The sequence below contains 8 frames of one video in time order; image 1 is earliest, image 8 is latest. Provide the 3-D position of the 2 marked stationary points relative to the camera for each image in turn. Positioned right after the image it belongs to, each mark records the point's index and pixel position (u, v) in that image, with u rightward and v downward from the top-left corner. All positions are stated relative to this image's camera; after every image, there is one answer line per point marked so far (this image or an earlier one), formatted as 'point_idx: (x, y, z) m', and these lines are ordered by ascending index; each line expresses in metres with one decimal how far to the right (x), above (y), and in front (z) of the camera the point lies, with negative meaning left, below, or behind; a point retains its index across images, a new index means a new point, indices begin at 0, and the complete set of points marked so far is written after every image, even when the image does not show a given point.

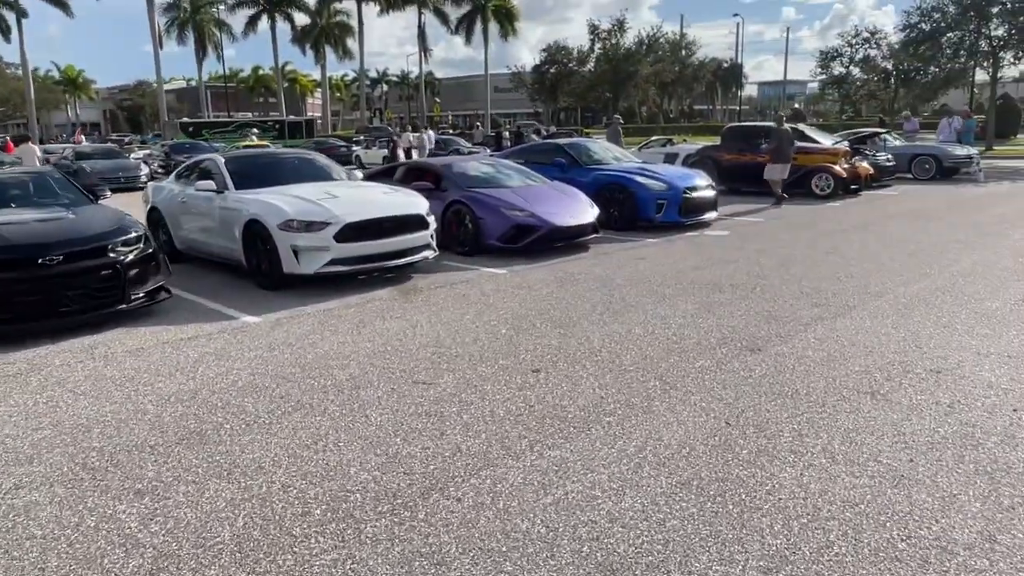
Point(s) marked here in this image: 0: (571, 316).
0: (+0.5, -0.2, +6.4) m
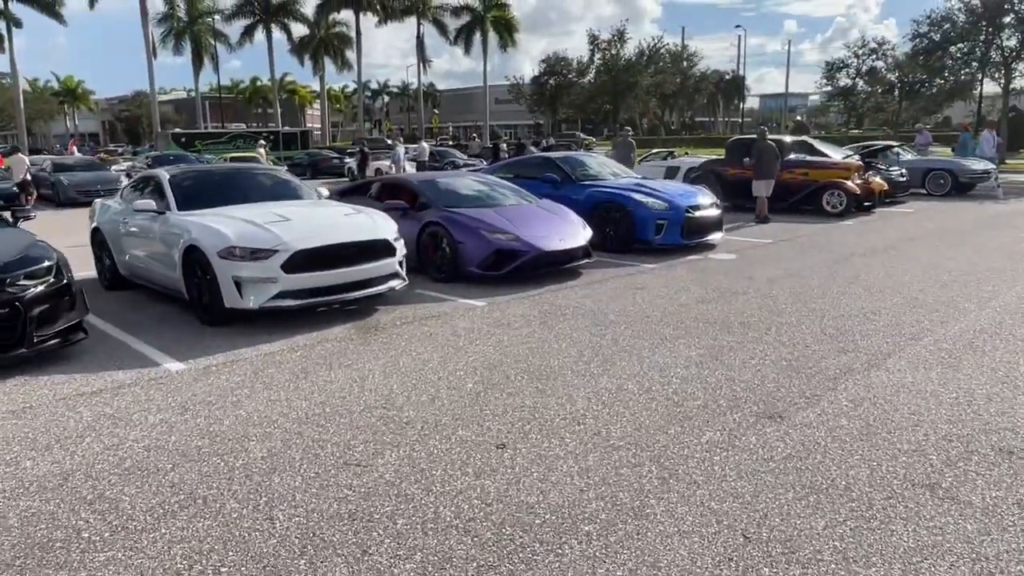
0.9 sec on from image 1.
0: (+0.3, -0.6, +5.4) m
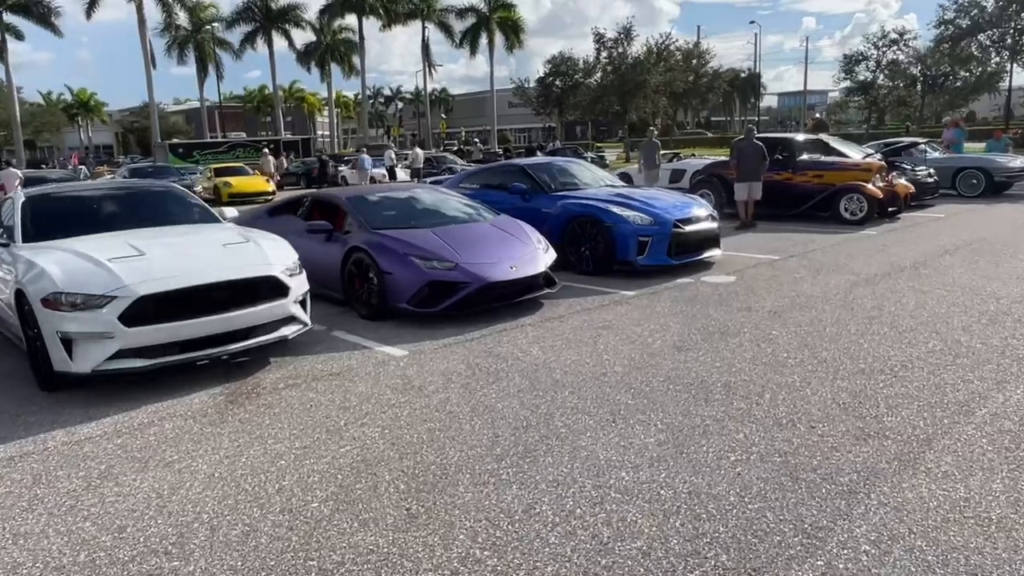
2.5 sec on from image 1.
0: (-0.3, -0.9, +3.8) m
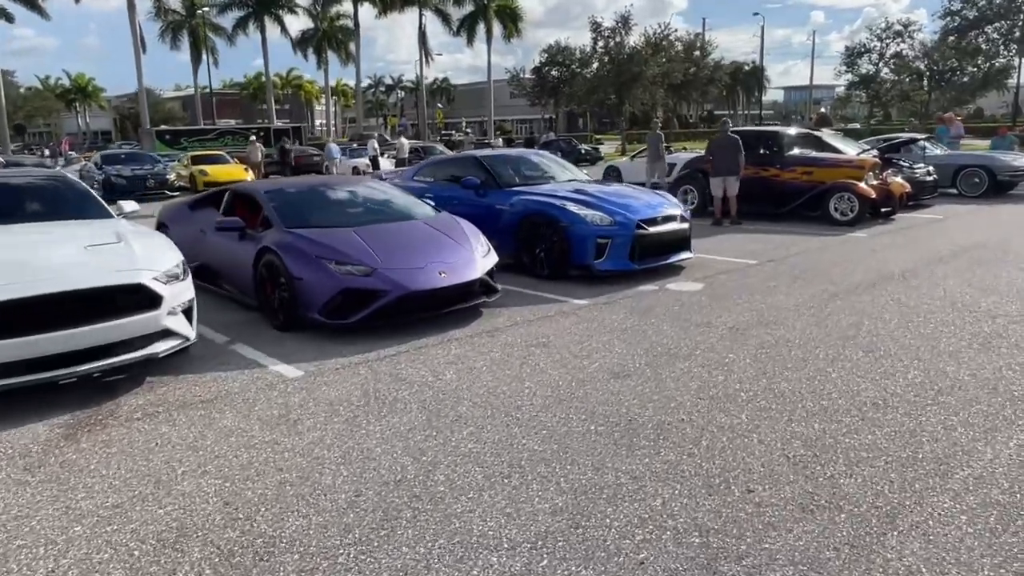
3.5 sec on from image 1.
0: (-0.9, -1.0, +3.0) m
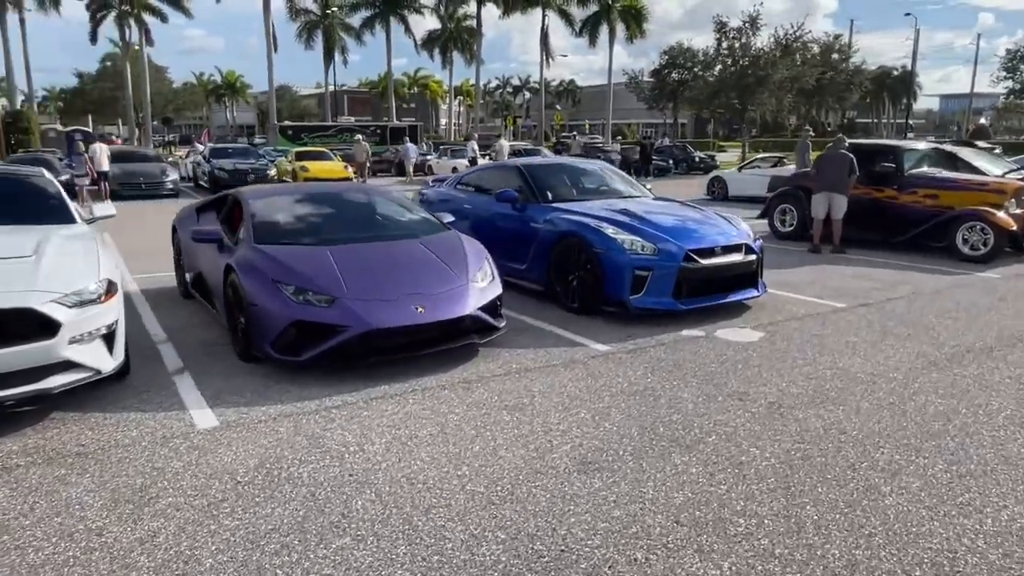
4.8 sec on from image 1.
0: (-1.6, -1.2, +2.1) m
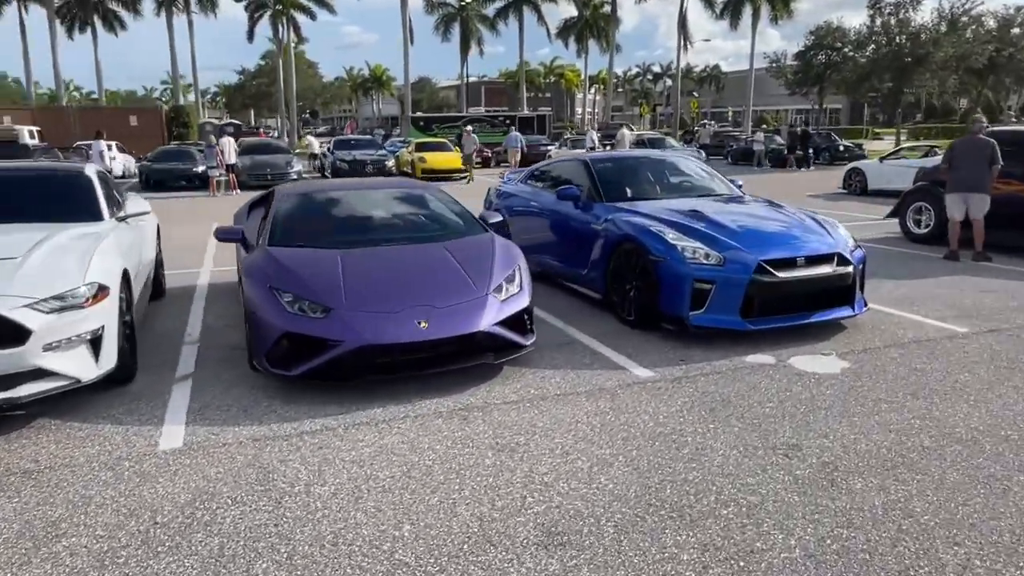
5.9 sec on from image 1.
0: (-2.1, -1.3, +1.8) m
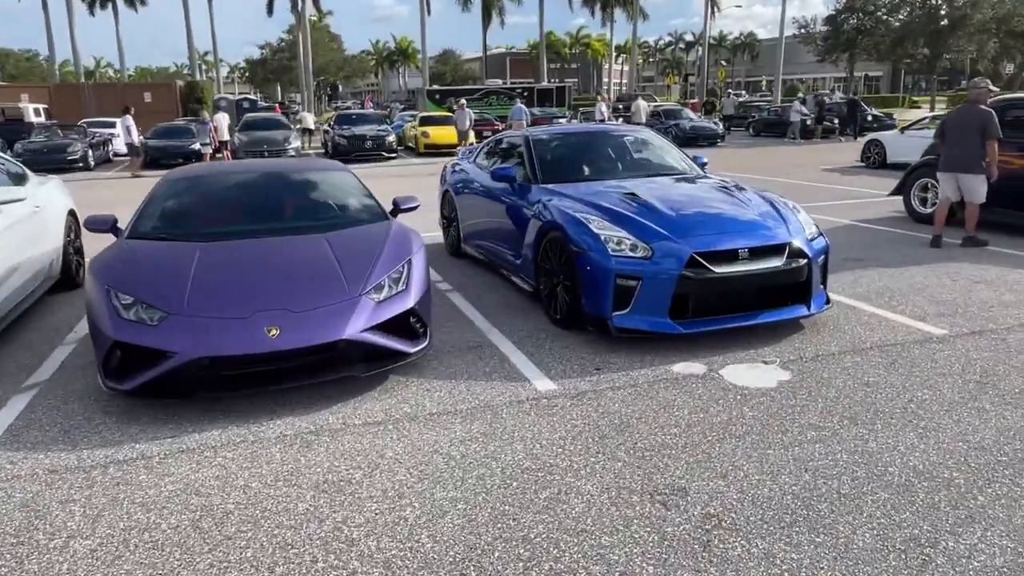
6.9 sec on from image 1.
0: (-2.9, -1.4, +1.3) m
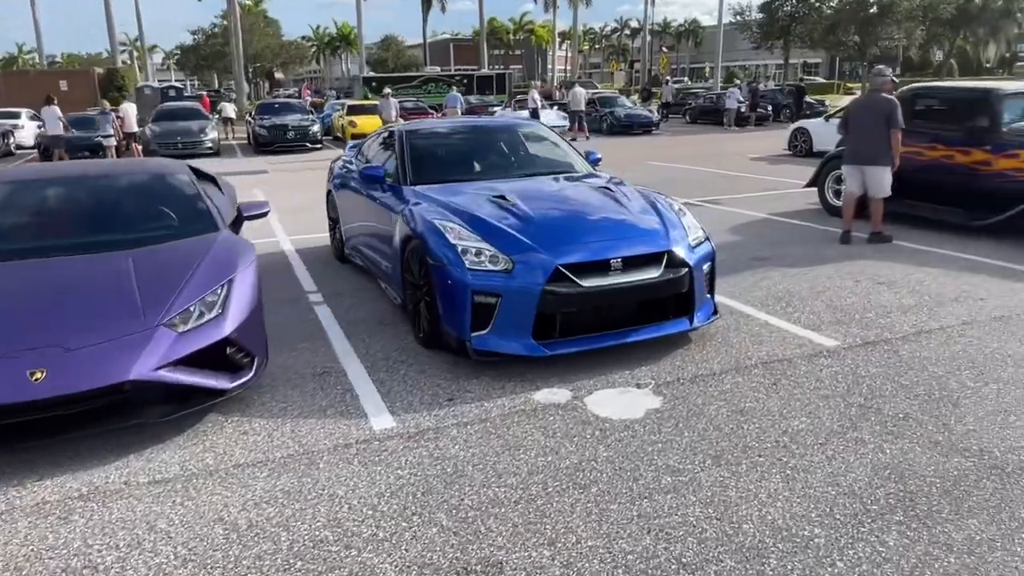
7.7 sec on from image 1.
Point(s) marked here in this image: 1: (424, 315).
0: (-3.5, -1.6, +0.6) m
1: (-0.6, -0.2, +4.8) m
